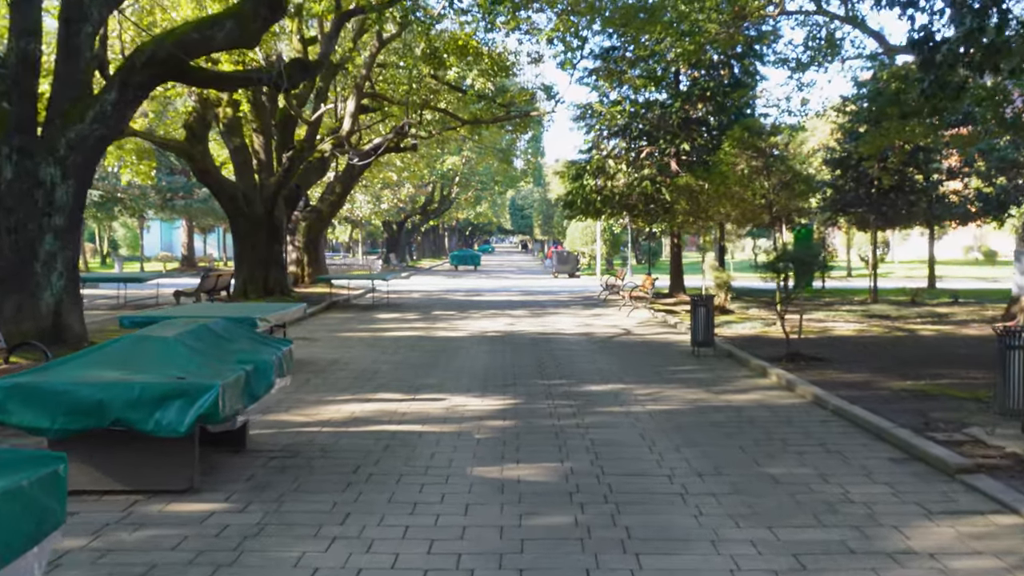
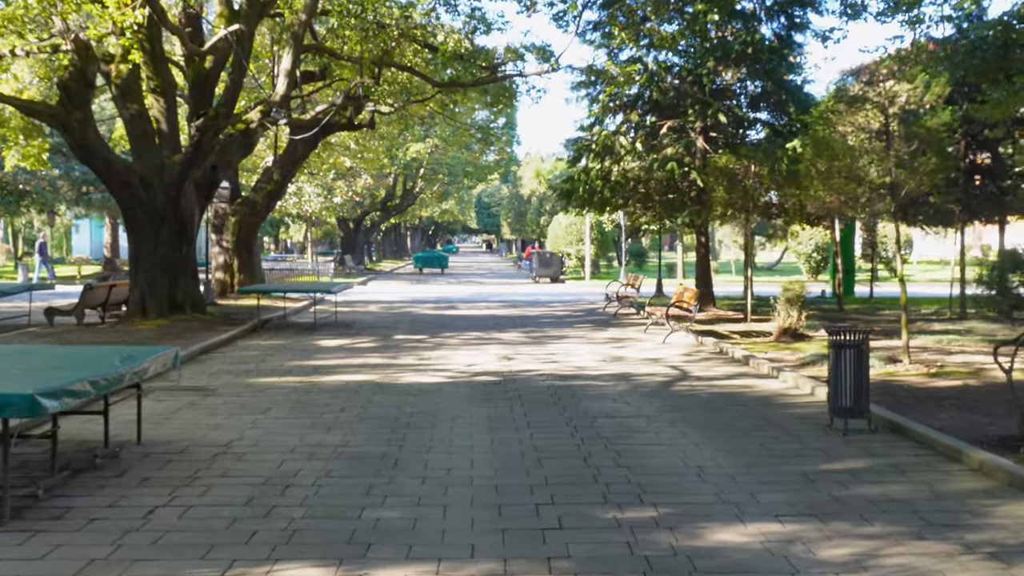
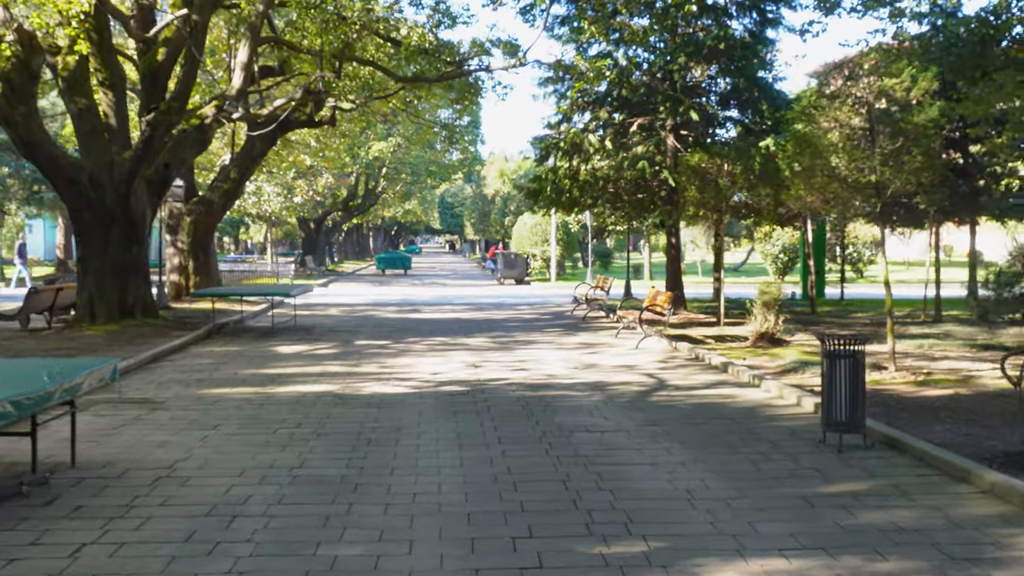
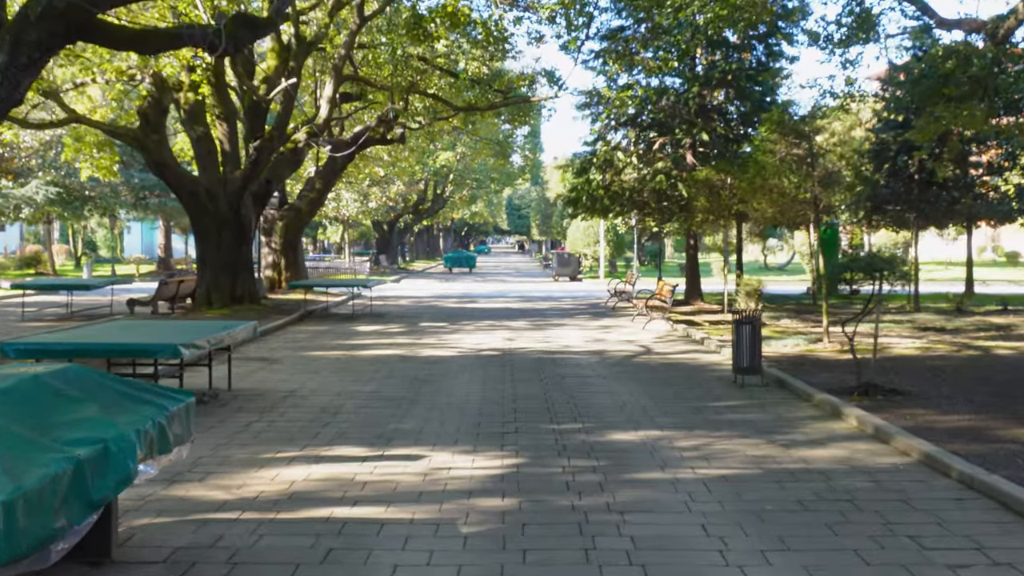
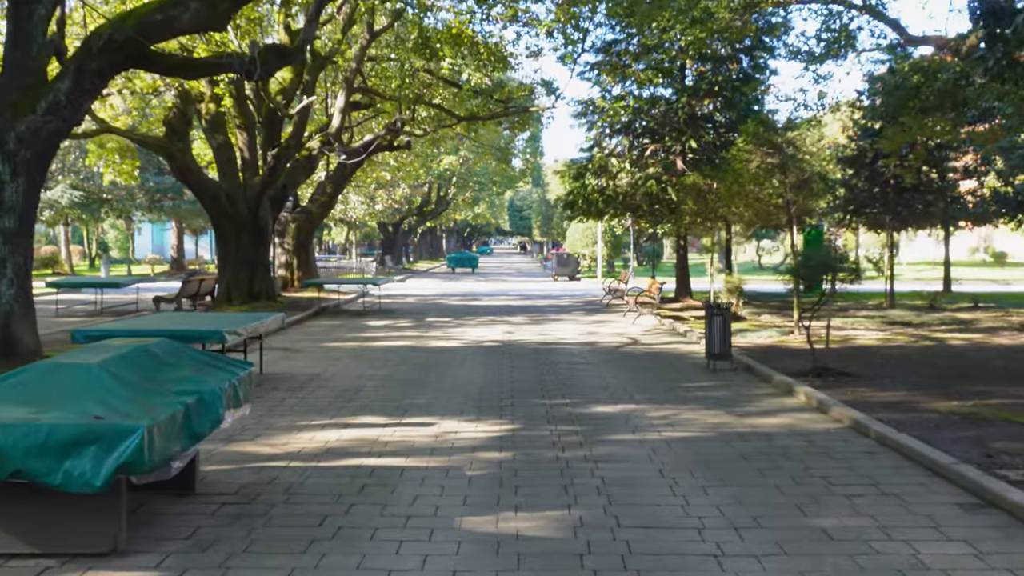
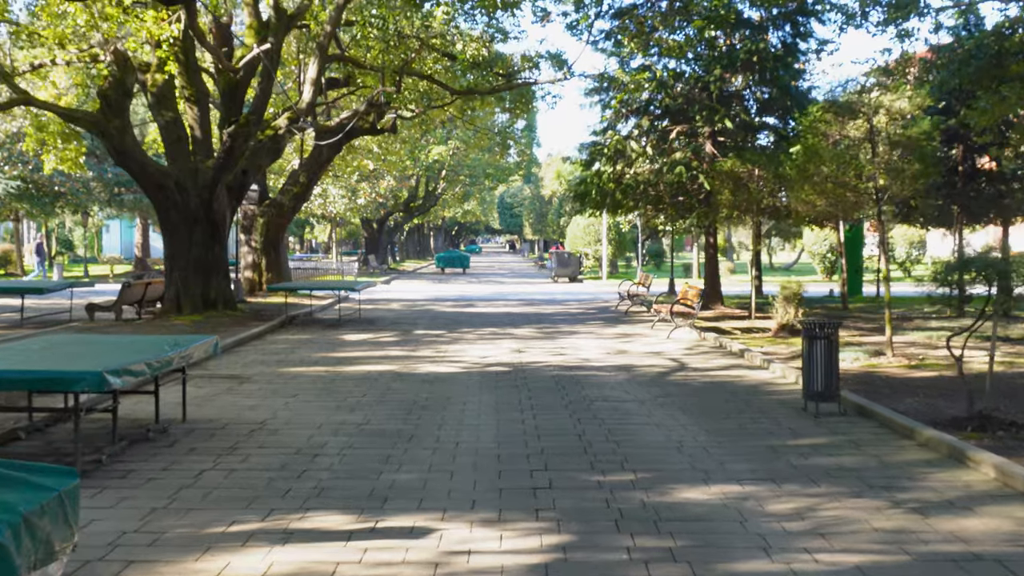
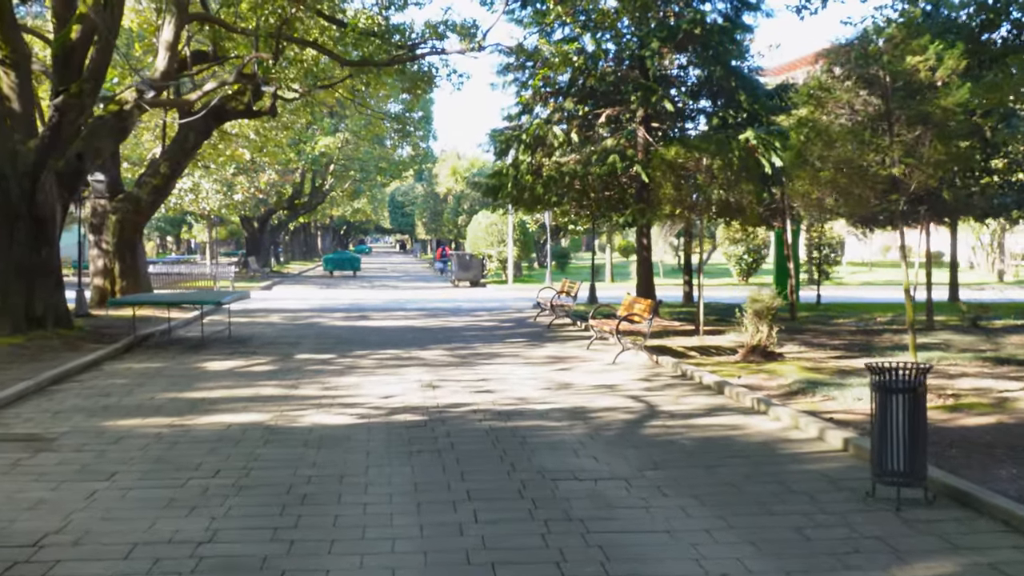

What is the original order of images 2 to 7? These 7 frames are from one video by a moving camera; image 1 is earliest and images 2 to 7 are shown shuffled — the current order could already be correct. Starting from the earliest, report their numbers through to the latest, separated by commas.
5, 4, 6, 2, 3, 7
